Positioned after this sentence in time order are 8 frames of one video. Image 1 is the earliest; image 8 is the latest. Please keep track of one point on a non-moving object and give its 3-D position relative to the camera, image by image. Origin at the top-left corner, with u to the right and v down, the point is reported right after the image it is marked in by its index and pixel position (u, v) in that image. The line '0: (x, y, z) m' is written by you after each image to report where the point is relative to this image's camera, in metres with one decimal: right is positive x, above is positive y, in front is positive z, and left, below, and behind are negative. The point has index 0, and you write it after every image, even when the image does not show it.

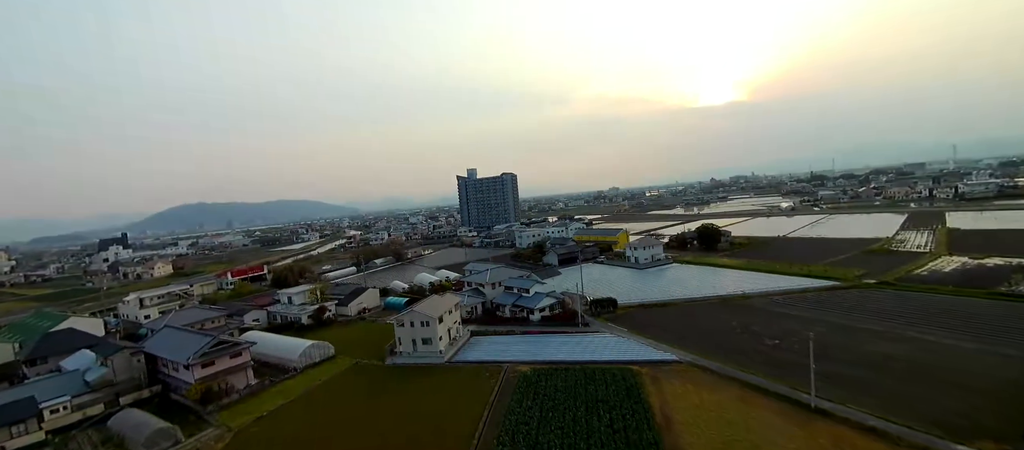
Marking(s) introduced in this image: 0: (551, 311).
0: (+1.0, -2.2, +10.8) m
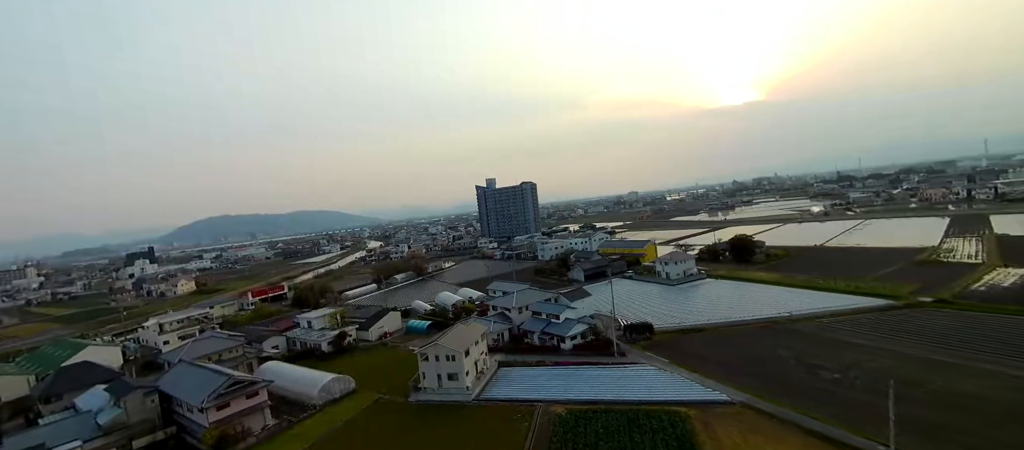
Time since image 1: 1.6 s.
0: (+1.7, -2.7, +10.1) m
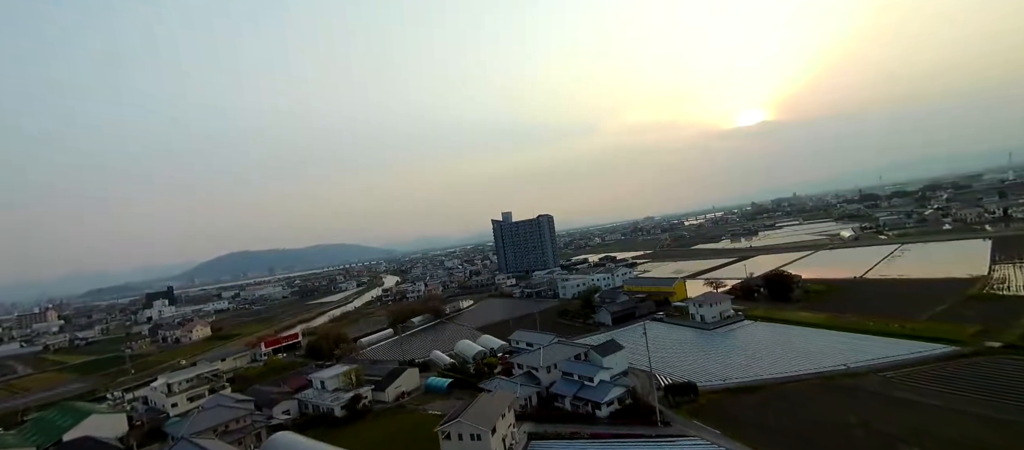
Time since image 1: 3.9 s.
0: (+2.4, -3.8, +9.1) m
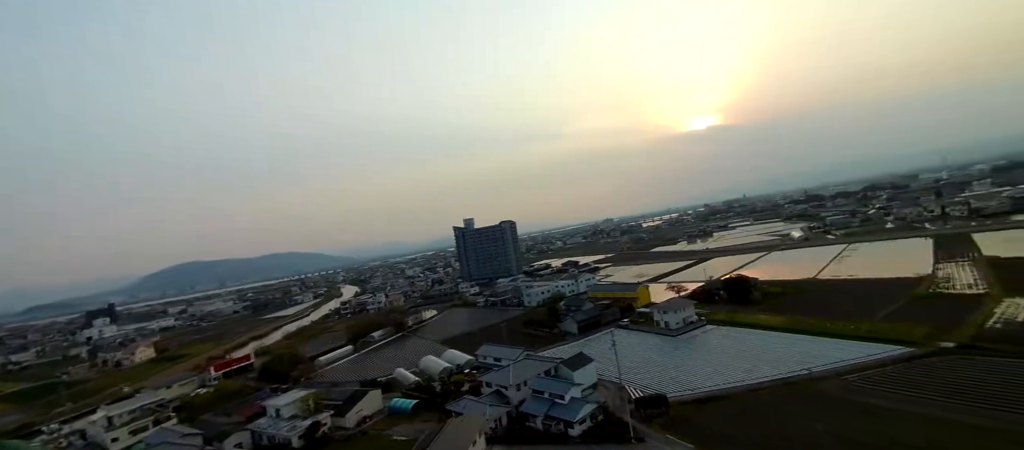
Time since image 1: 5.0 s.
0: (+1.7, -4.1, +8.9) m
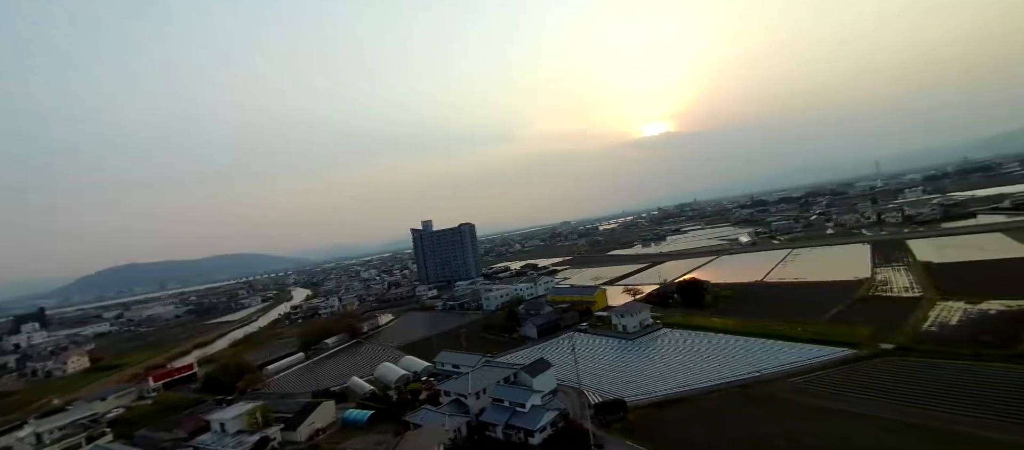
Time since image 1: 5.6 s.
0: (+0.9, -4.3, +8.8) m
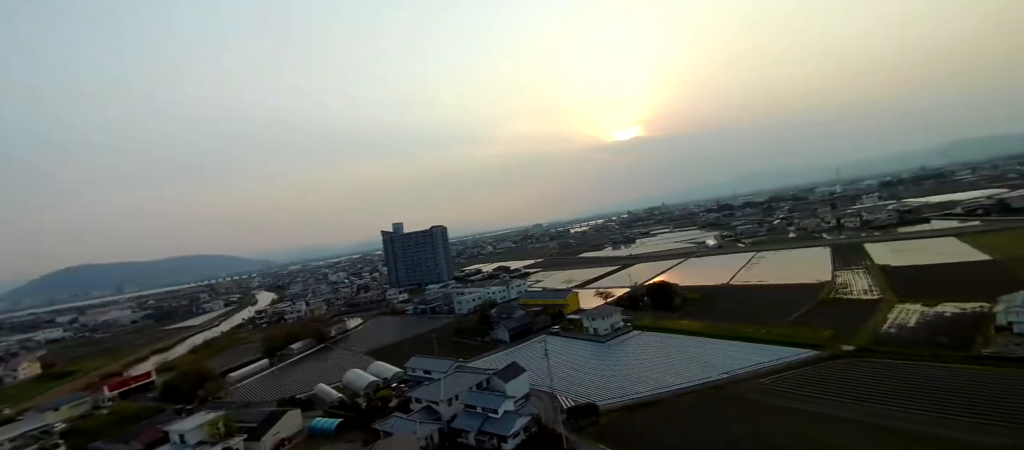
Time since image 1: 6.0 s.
0: (+0.3, -4.3, +8.7) m
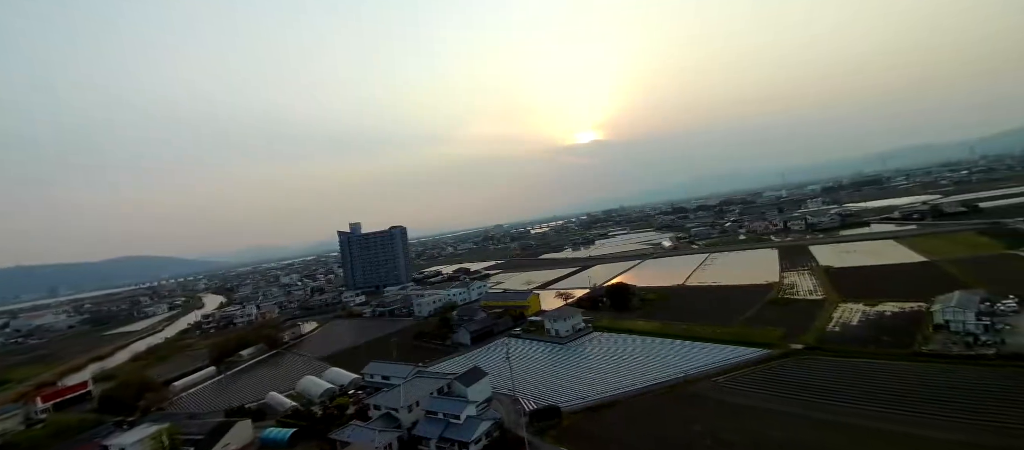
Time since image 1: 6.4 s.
0: (-0.5, -4.3, +8.5) m
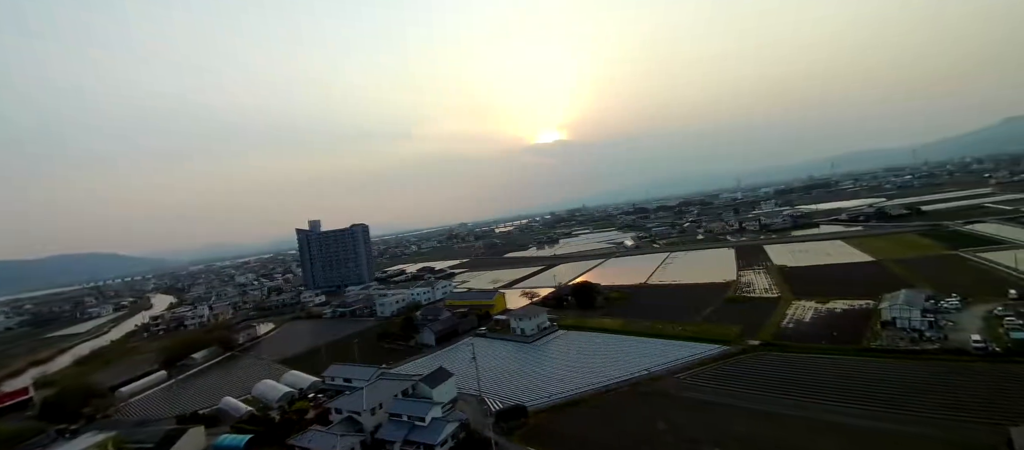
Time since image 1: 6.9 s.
0: (-1.1, -4.3, +8.3) m
